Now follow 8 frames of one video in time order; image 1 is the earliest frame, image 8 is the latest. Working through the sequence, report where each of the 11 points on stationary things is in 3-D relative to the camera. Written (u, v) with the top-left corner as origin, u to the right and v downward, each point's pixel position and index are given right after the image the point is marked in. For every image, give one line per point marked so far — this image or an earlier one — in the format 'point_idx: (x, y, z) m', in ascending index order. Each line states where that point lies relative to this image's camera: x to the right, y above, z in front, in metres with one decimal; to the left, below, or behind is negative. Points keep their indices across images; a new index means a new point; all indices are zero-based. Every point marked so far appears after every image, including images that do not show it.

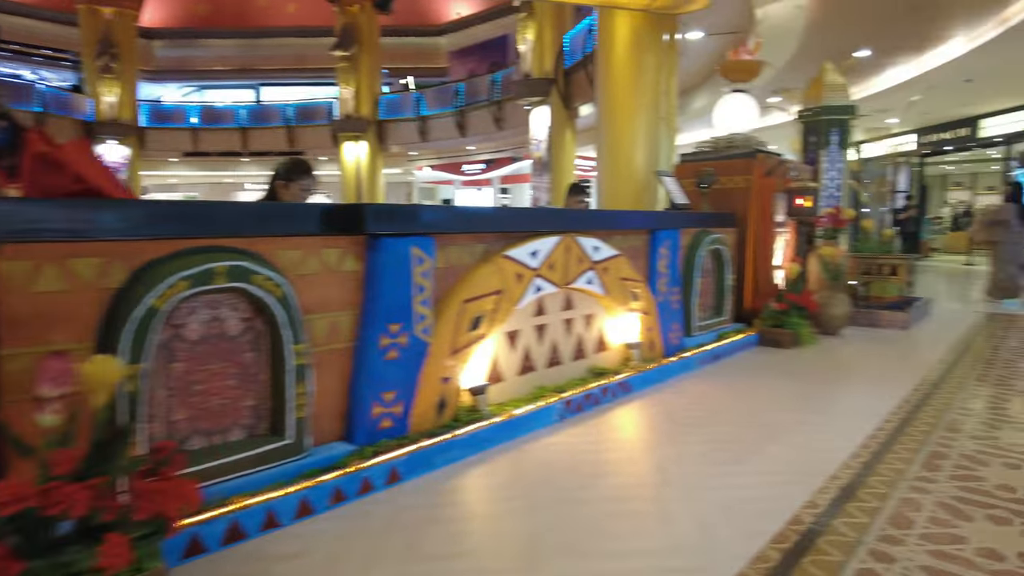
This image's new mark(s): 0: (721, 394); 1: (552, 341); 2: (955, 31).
0: (+1.0, -0.5, +3.1) m
1: (+0.2, -0.2, +2.9) m
2: (+5.3, +3.1, +7.8) m
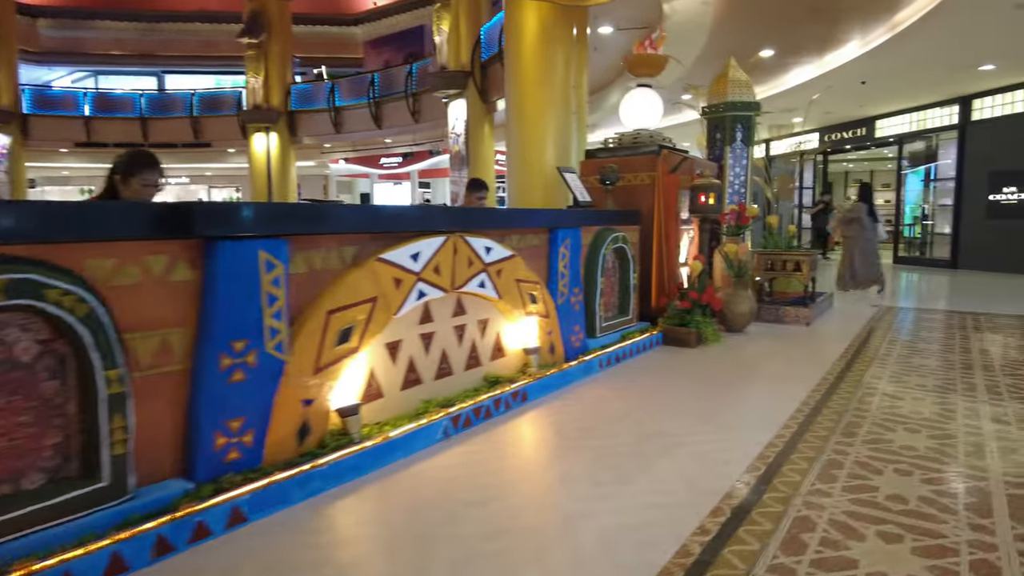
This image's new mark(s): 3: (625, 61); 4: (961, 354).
0: (+0.5, -0.5, +3.0) m
1: (-0.3, -0.3, +2.7) m
2: (+4.2, +3.2, +8.1) m
3: (+0.9, +1.7, +5.0) m
4: (+3.0, -0.4, +4.3) m
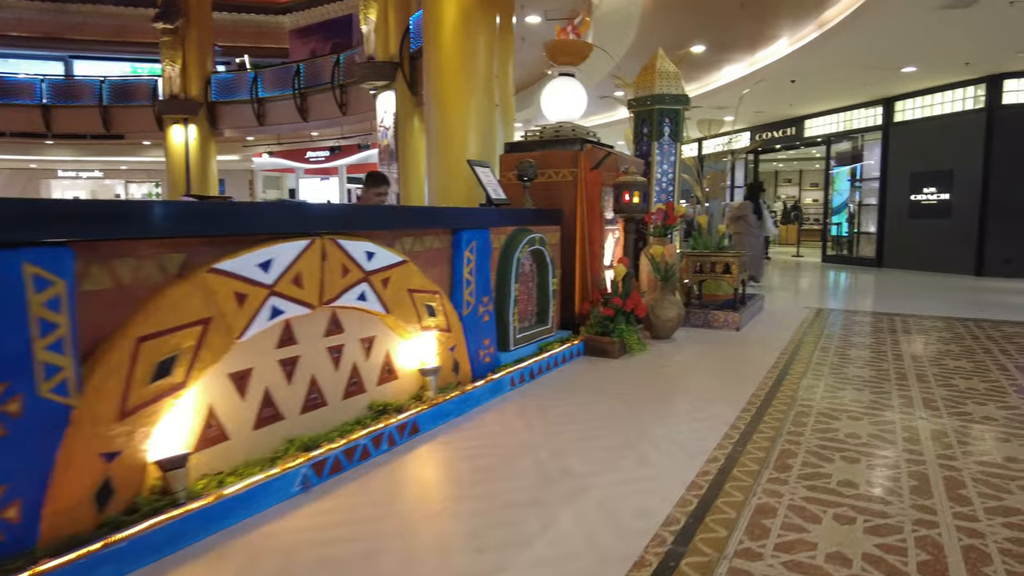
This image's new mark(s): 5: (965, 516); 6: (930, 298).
0: (+0.1, -0.6, +2.6) m
1: (-0.7, -0.3, +2.3) m
2: (+3.3, +3.2, +8.0) m
3: (+0.2, +1.7, +4.6) m
4: (+2.4, -0.5, +4.1) m
5: (+1.4, -0.7, +2.0) m
6: (+5.3, -0.1, +8.3) m
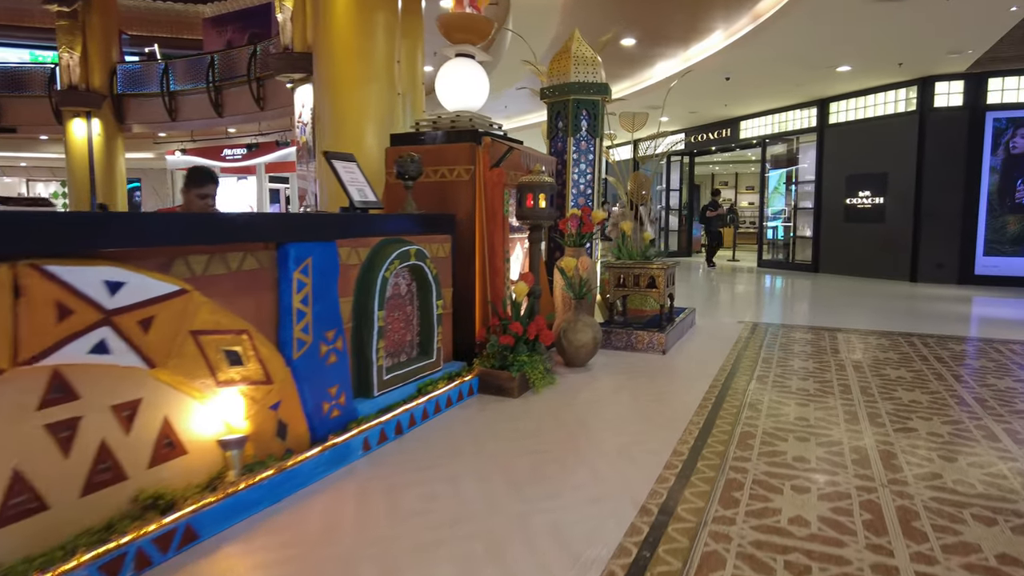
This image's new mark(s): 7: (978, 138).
0: (-0.4, -0.7, +1.9) m
1: (-1.2, -0.4, +1.5) m
2: (+2.4, +3.1, +7.5) m
3: (-0.4, +1.6, +3.9) m
4: (+1.8, -0.6, +3.6) m
5: (+0.9, -0.8, +1.4) m
6: (+4.3, -0.2, +8.0) m
7: (+6.2, +2.0, +8.6) m
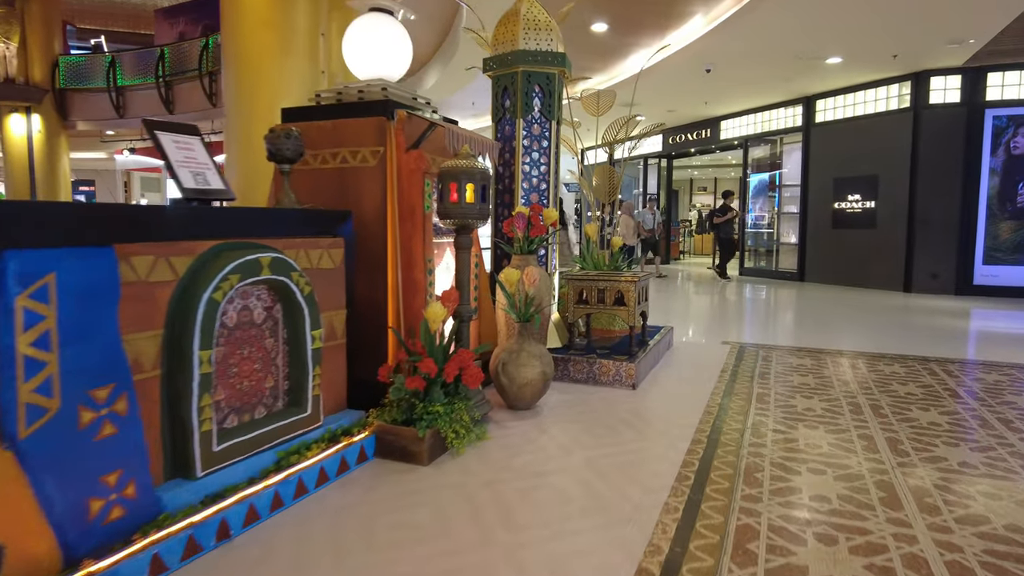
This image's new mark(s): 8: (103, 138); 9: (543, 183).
0: (-0.7, -0.7, +1.0) m
1: (-1.4, -0.5, +0.6) m
2: (+1.9, +2.9, +6.8) m
3: (-0.8, +1.5, +3.1) m
4: (+1.5, -0.7, +2.8) m
5: (+0.7, -0.9, +0.6) m
6: (+3.8, -0.3, +7.3) m
7: (+5.7, +1.9, +8.0) m
8: (-10.2, +3.7, +16.1) m
9: (+0.2, +0.6, +3.6) m
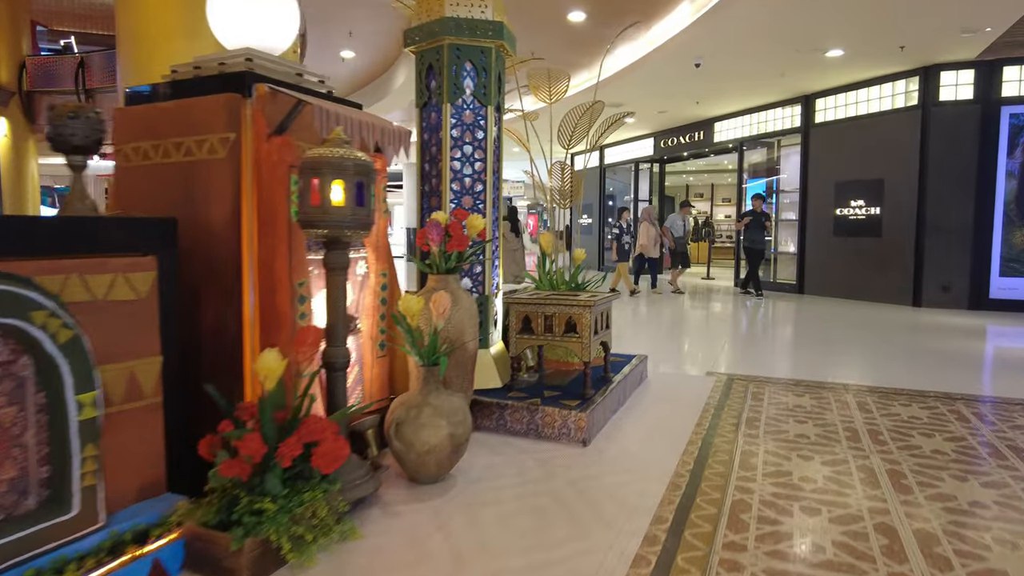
0: (-1.0, -0.8, +0.3) m
1: (-1.7, -0.6, -0.1) m
2: (+1.6, +2.8, +6.1) m
3: (-1.1, +1.4, +2.4) m
4: (+1.2, -0.8, +2.1) m
5: (+0.4, -0.9, -0.1) m
6: (+3.5, -0.5, +6.6) m
7: (+5.4, +1.7, +7.3) m
8: (-10.5, +3.5, +15.5) m
9: (-0.2, +0.5, +2.9) m
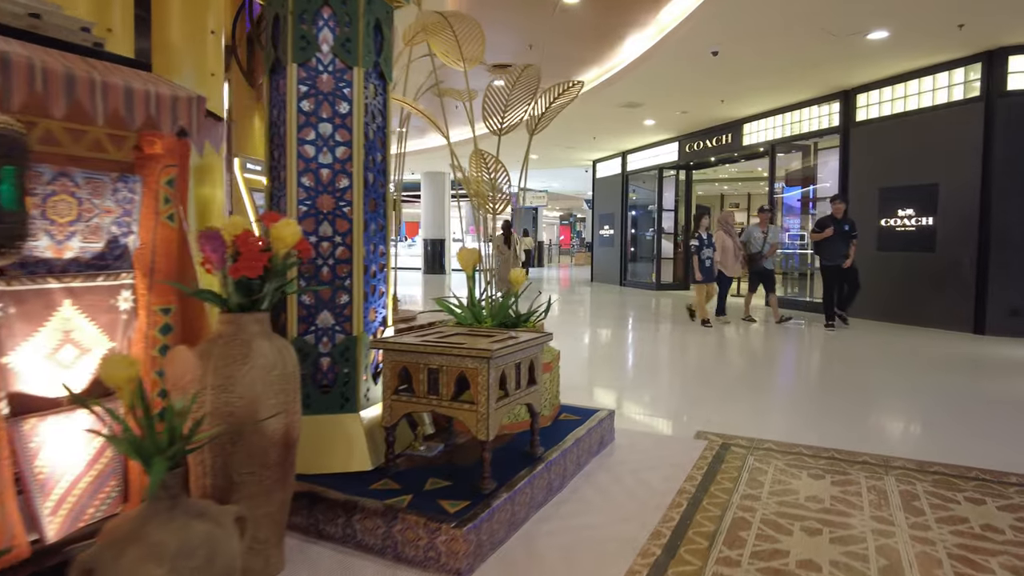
0: (-1.6, -0.9, -0.5) m
1: (-2.3, -0.6, -0.9) m
2: (+1.4, +2.6, +5.2) m
3: (-1.5, +1.3, +1.6) m
4: (+0.7, -0.9, +1.1) m
5: (-0.2, -1.0, -1.0) m
6: (+3.3, -0.7, +5.5) m
7: (+5.3, +1.5, +6.1) m
8: (-10.1, +3.2, +15.3) m
9: (-0.5, +0.3, +2.0) m
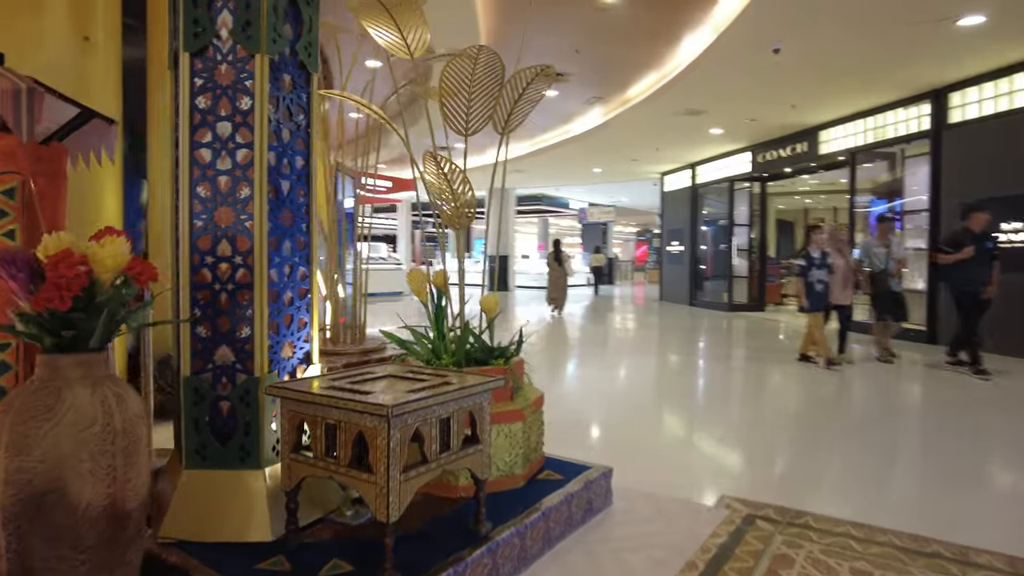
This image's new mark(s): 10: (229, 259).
0: (-2.1, -0.9, -0.7) m
1: (-2.8, -0.6, -1.0) m
2: (+1.6, +2.4, +4.6) m
3: (-1.7, +1.2, +1.4) m
4: (+0.4, -0.9, +0.6) m
5: (-0.8, -1.0, -1.4) m
6: (+3.6, -0.9, +4.6) m
7: (+5.6, +1.2, +5.0) m
8: (-8.5, +2.8, +16.1) m
9: (-0.7, +0.3, +1.7) m
10: (-0.7, +0.1, +1.7) m
